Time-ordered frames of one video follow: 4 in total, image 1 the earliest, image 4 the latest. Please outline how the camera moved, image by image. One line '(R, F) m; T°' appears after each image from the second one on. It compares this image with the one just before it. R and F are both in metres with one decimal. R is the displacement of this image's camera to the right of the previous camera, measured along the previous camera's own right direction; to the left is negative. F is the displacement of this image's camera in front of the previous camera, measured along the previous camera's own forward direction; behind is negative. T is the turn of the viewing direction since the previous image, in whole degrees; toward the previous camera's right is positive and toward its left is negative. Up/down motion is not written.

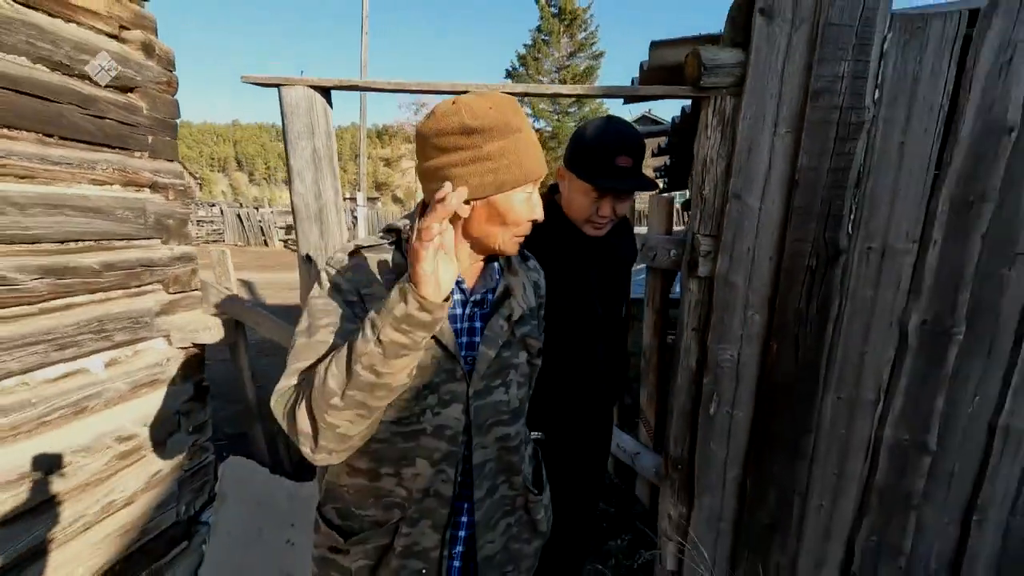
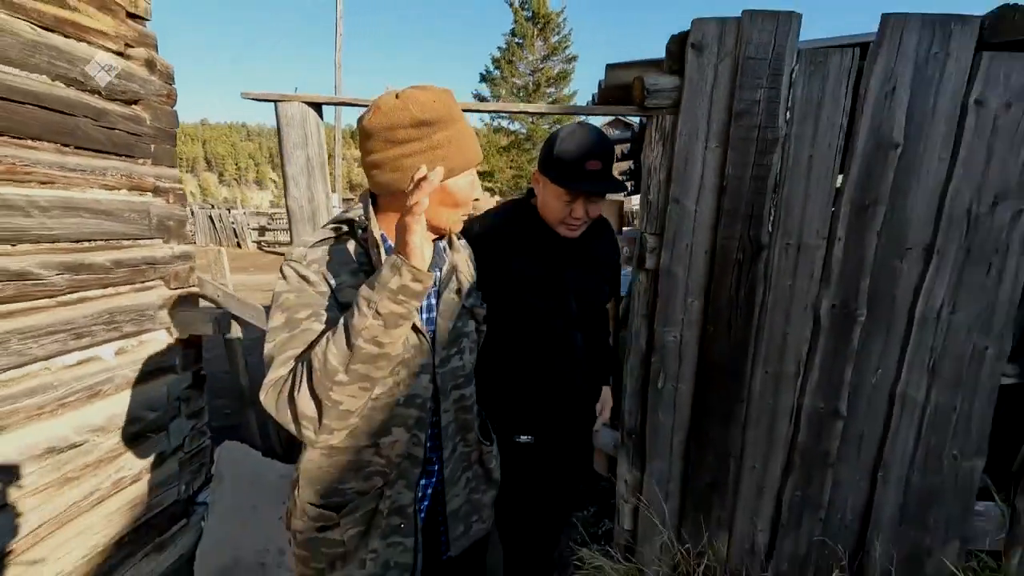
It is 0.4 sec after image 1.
(0.0, -0.3) m; +3°
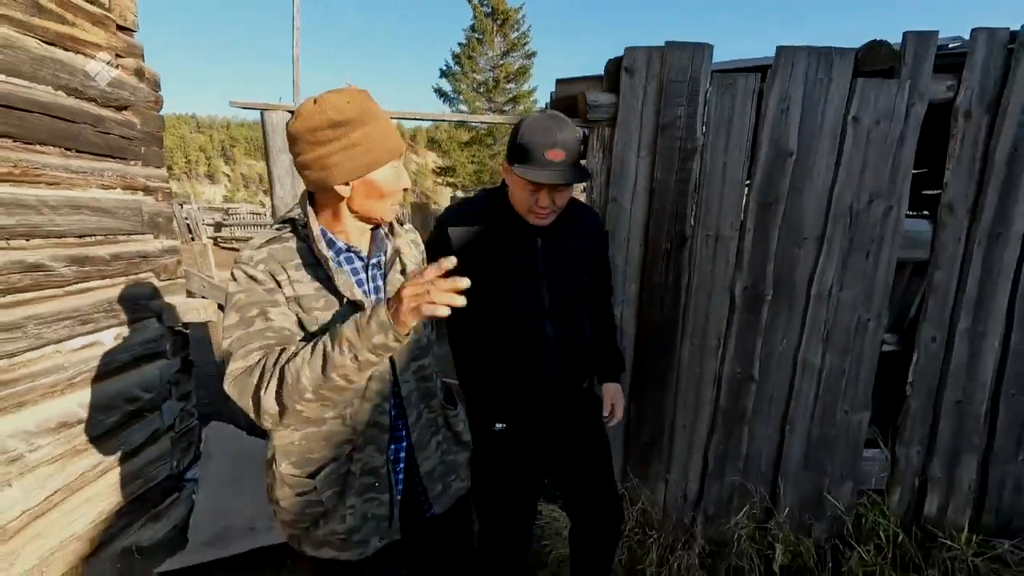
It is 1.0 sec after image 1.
(0.0, -0.3) m; +4°
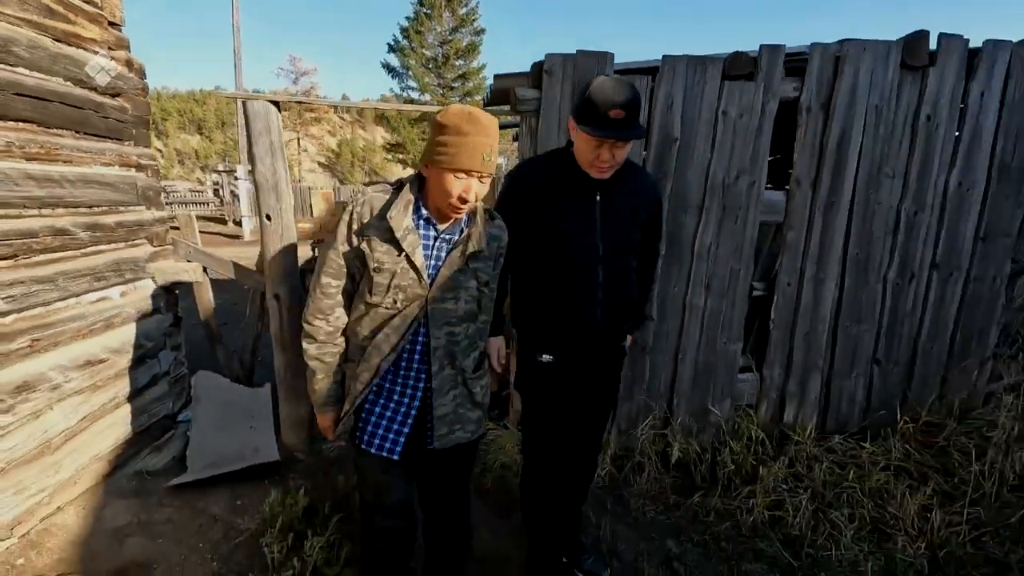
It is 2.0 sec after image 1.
(0.0, -0.6) m; +5°
